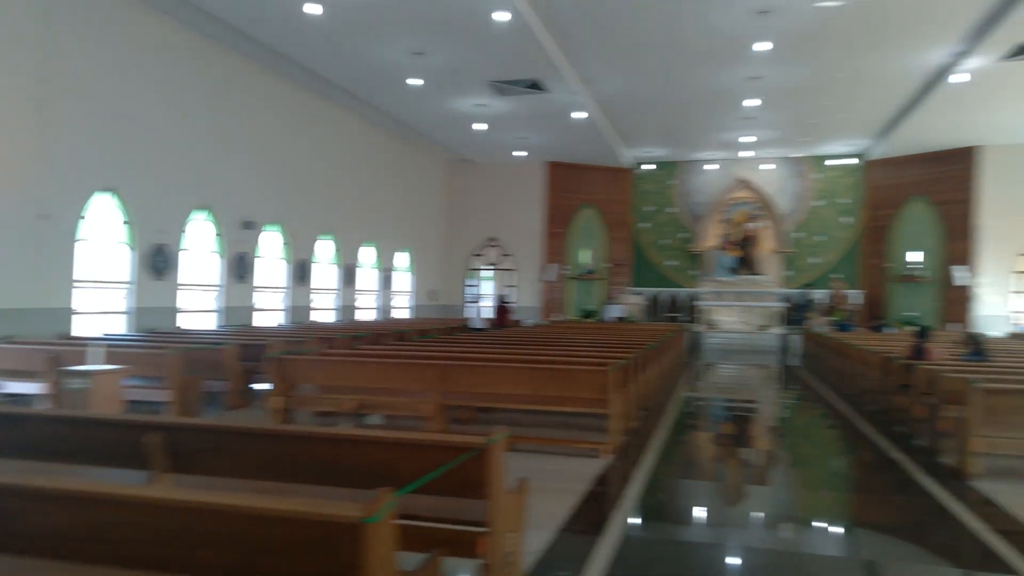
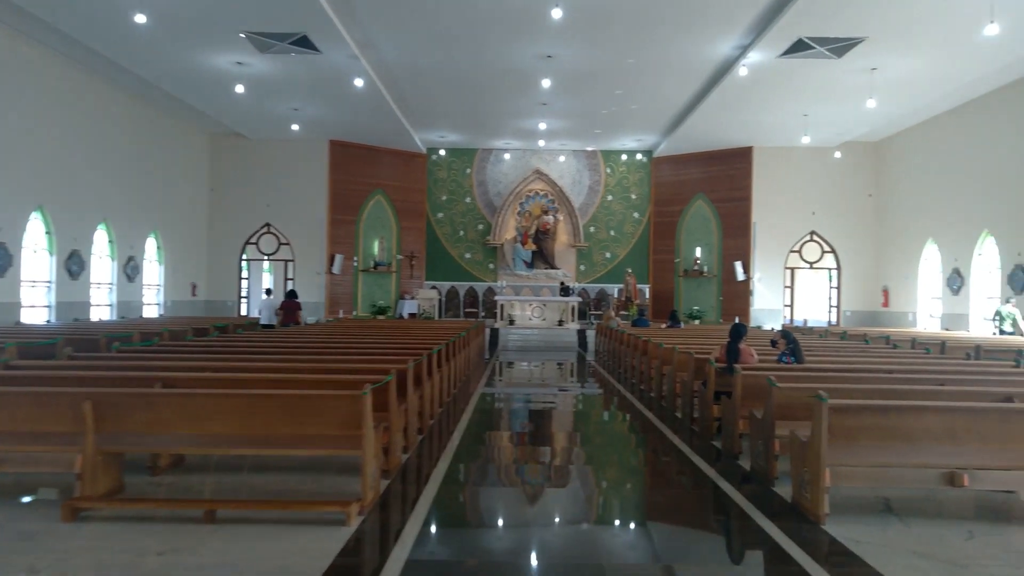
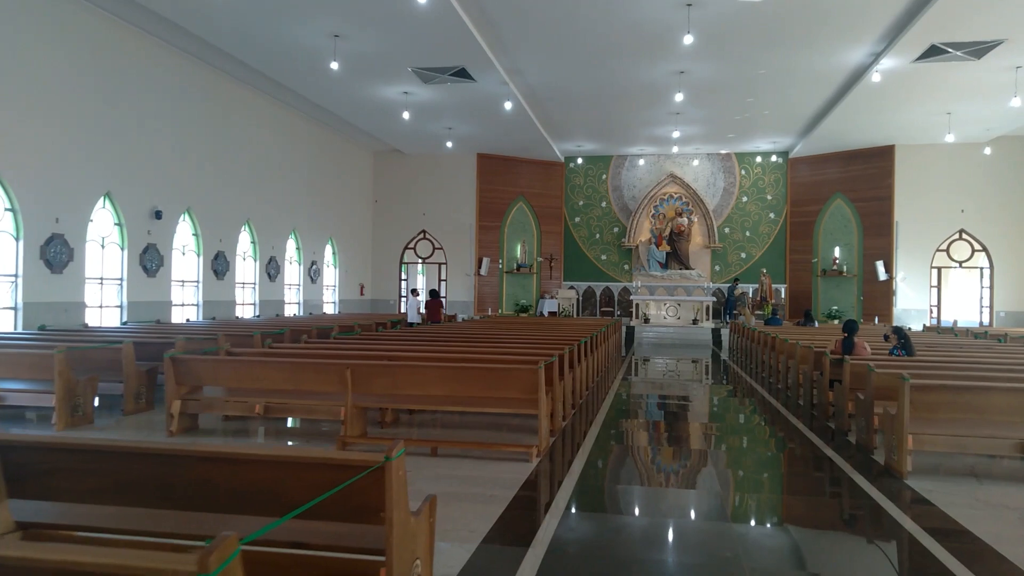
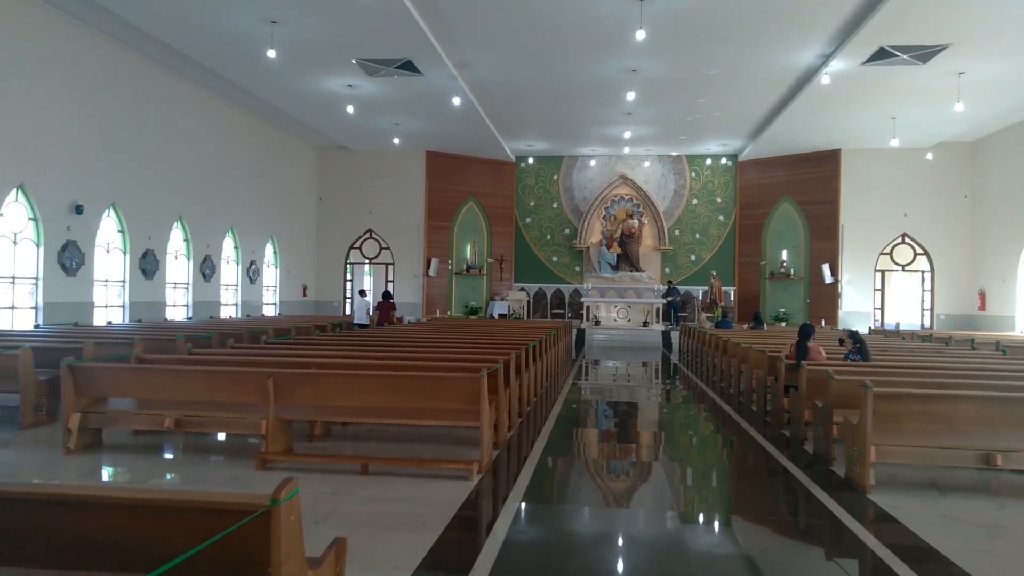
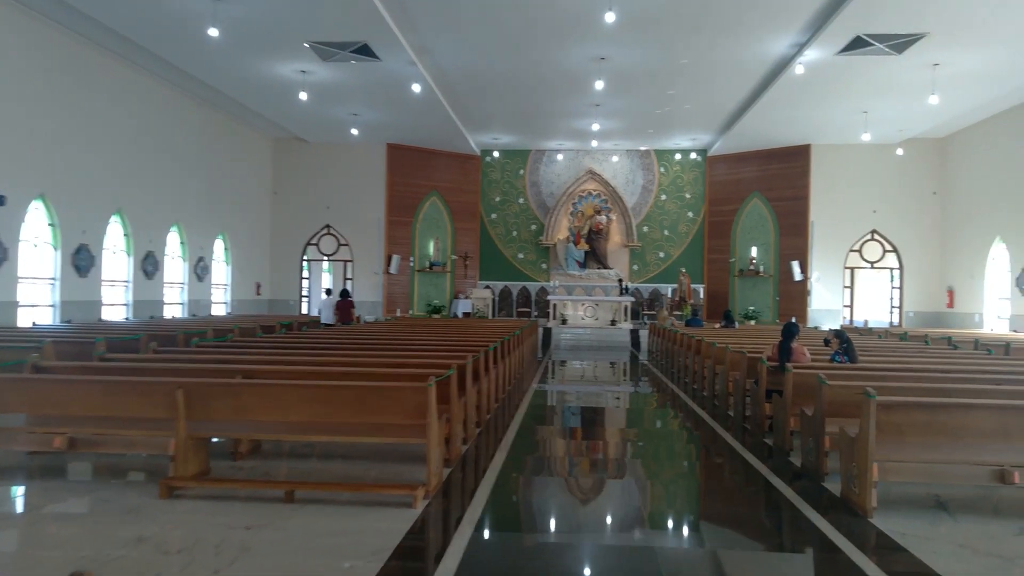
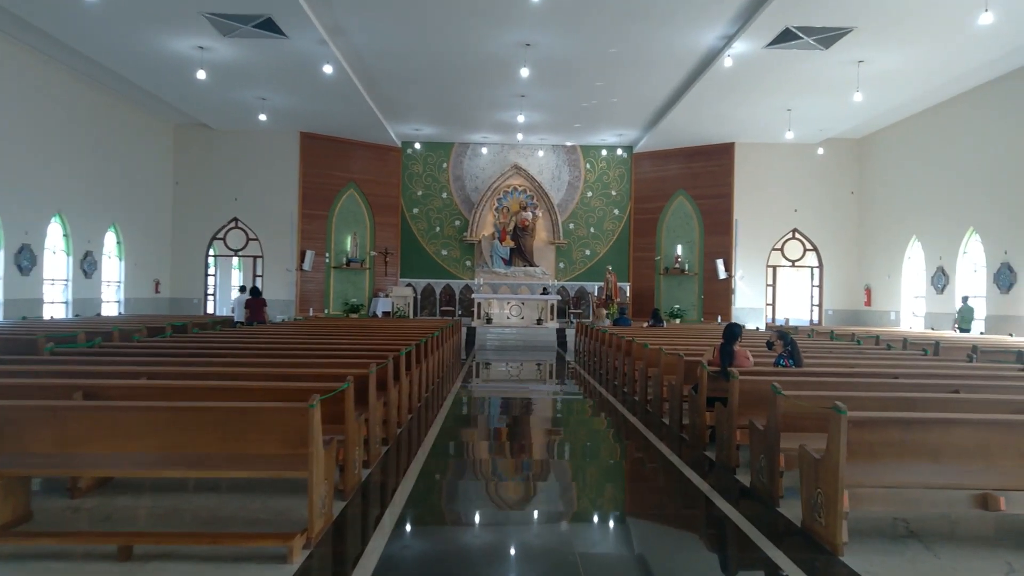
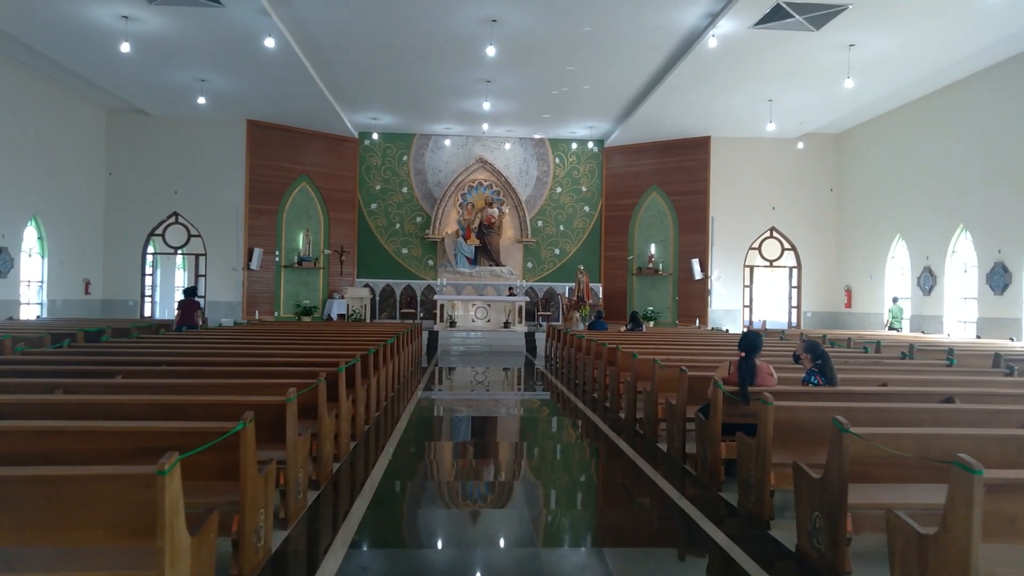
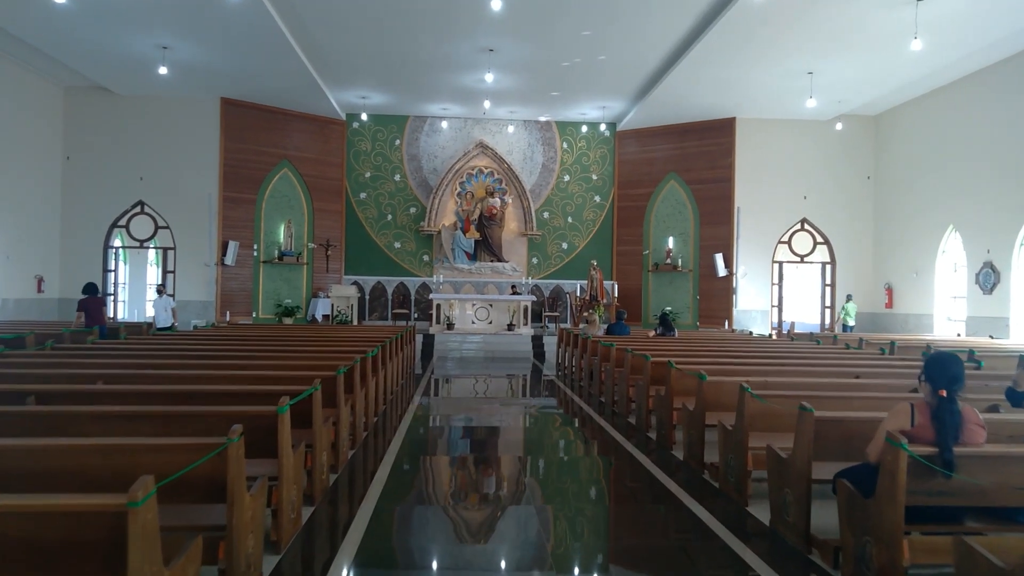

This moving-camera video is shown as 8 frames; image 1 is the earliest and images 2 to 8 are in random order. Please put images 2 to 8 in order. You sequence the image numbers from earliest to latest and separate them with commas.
3, 4, 5, 2, 6, 7, 8
